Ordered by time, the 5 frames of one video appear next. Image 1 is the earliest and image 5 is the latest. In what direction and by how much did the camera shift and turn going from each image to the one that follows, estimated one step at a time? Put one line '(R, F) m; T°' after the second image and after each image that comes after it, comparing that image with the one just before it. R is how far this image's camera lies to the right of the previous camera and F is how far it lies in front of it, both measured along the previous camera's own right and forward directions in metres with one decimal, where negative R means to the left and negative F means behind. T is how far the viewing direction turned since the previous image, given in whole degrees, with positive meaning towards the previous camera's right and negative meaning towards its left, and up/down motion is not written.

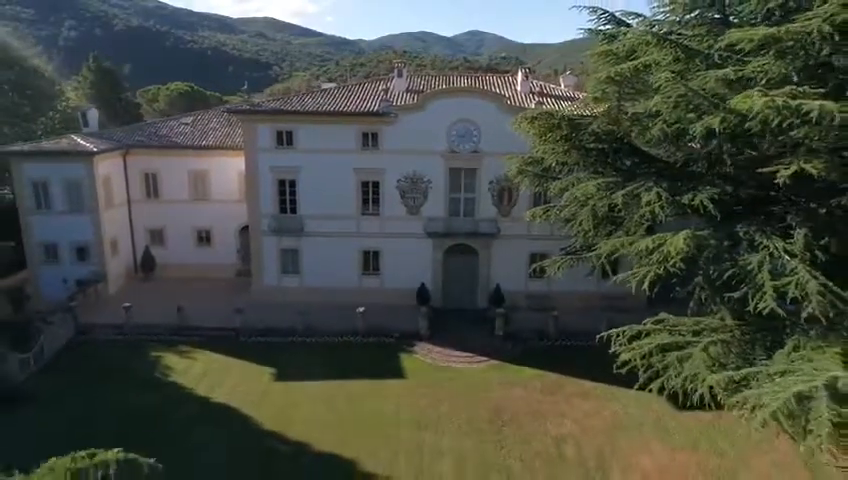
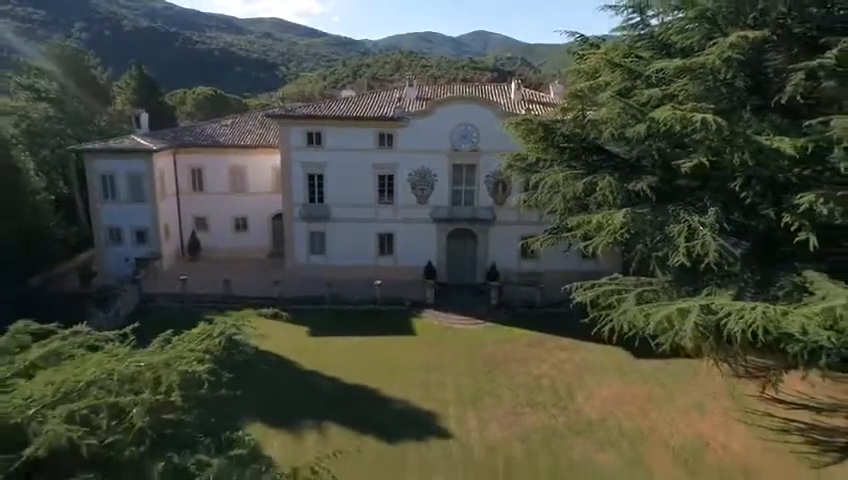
(-0.1, -3.5) m; -1°
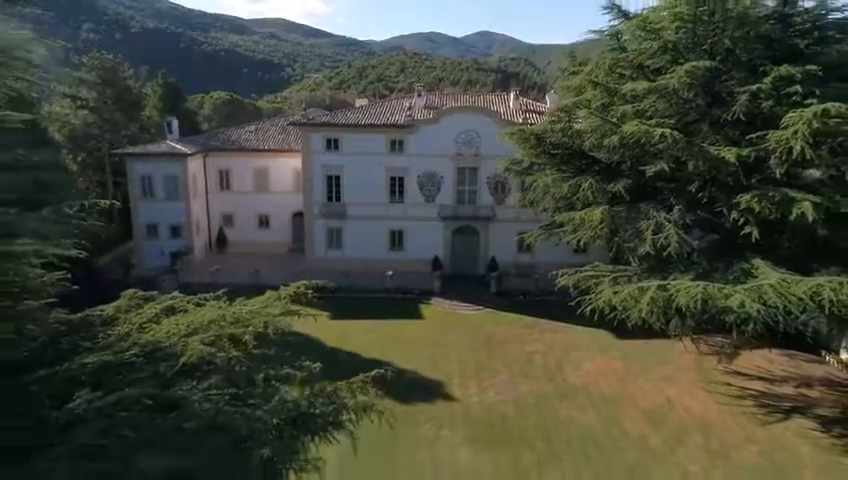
(-0.1, -2.5) m; 0°
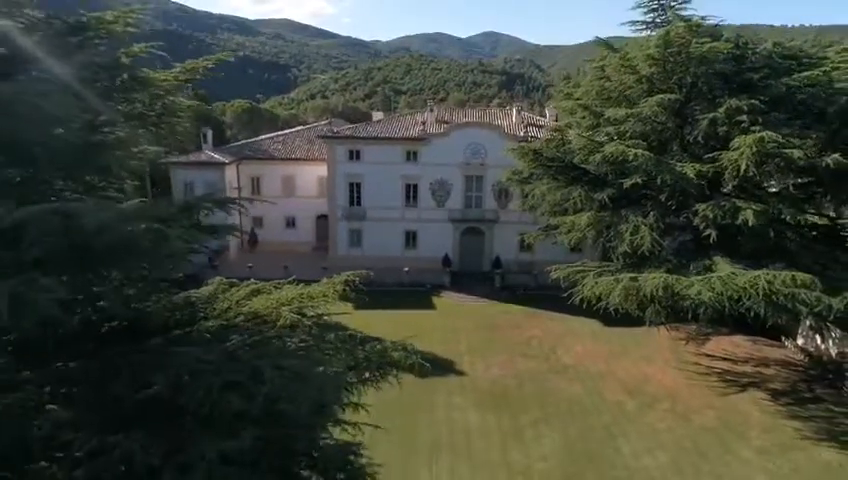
(-0.3, -3.0) m; 0°
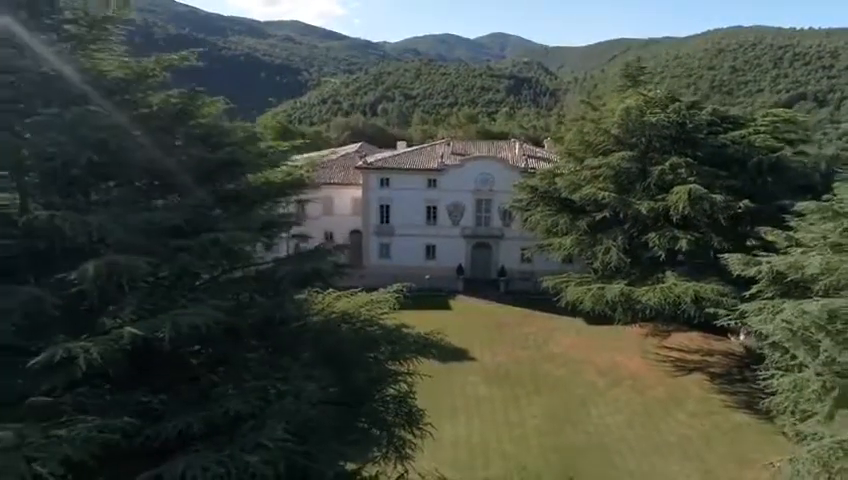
(-0.6, -5.9) m; -1°
